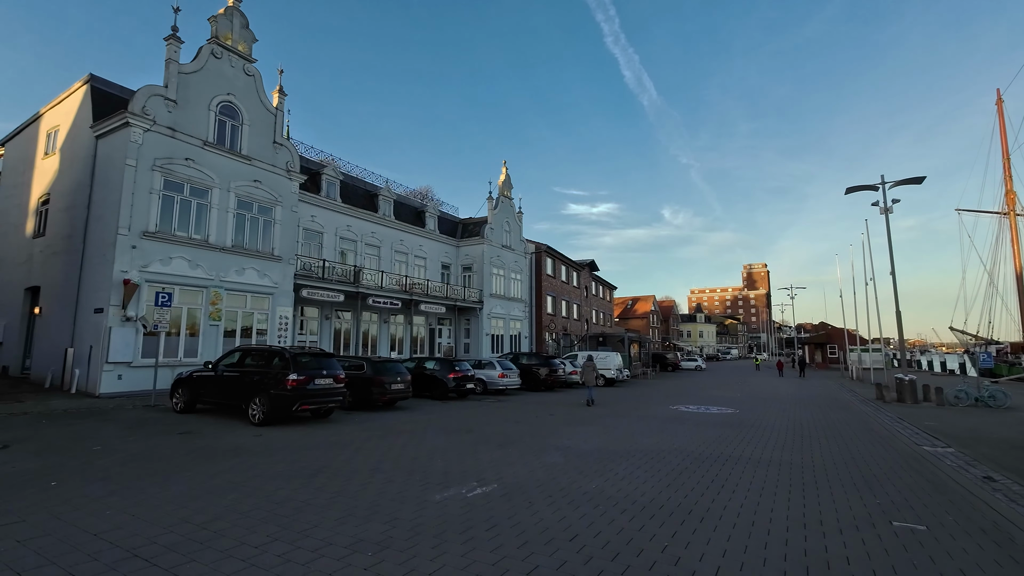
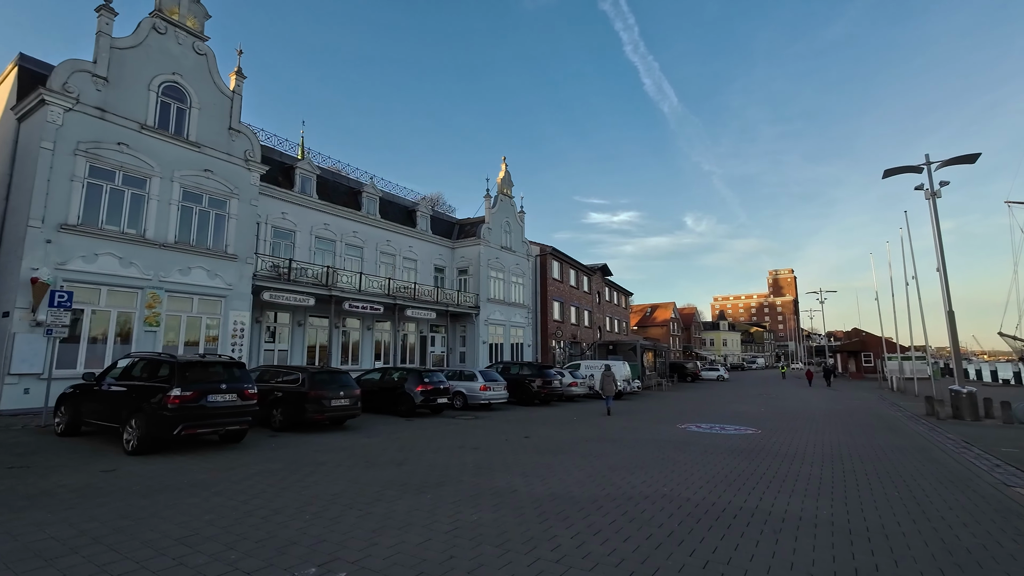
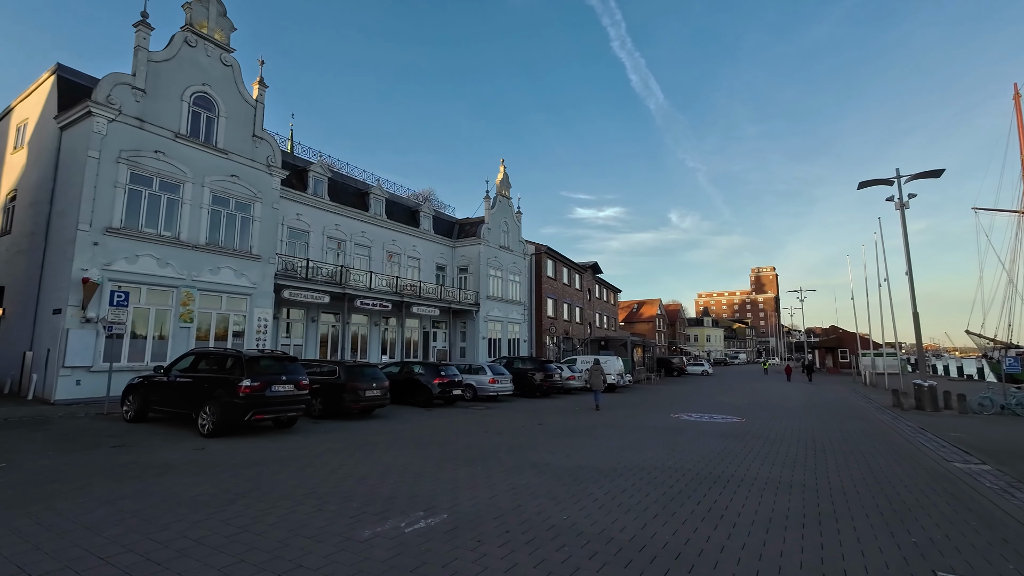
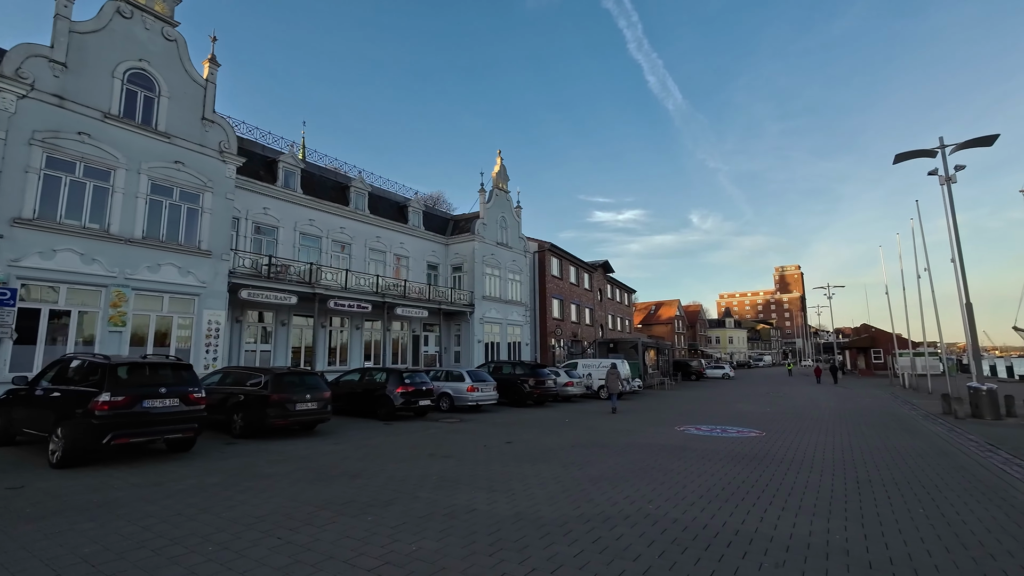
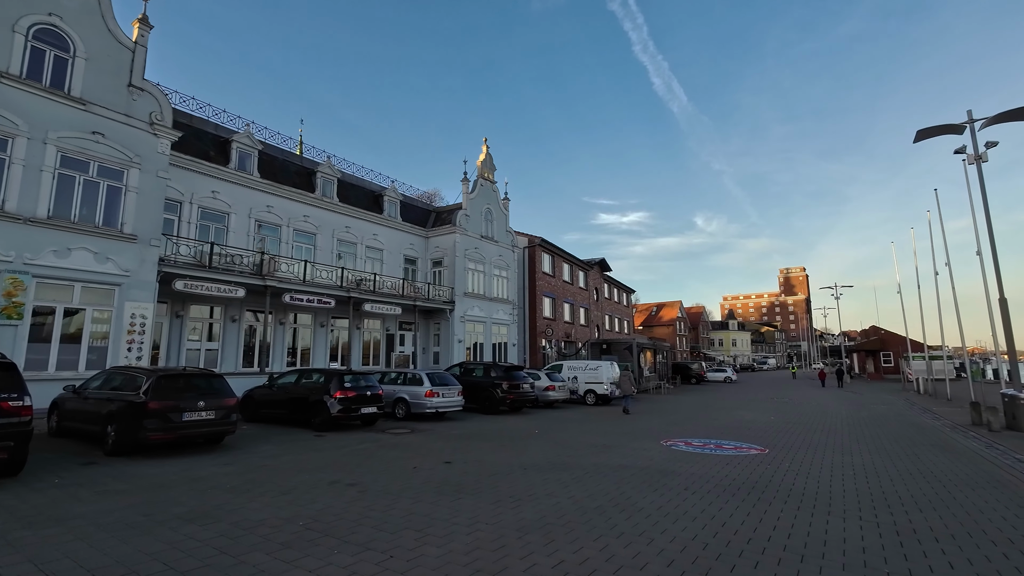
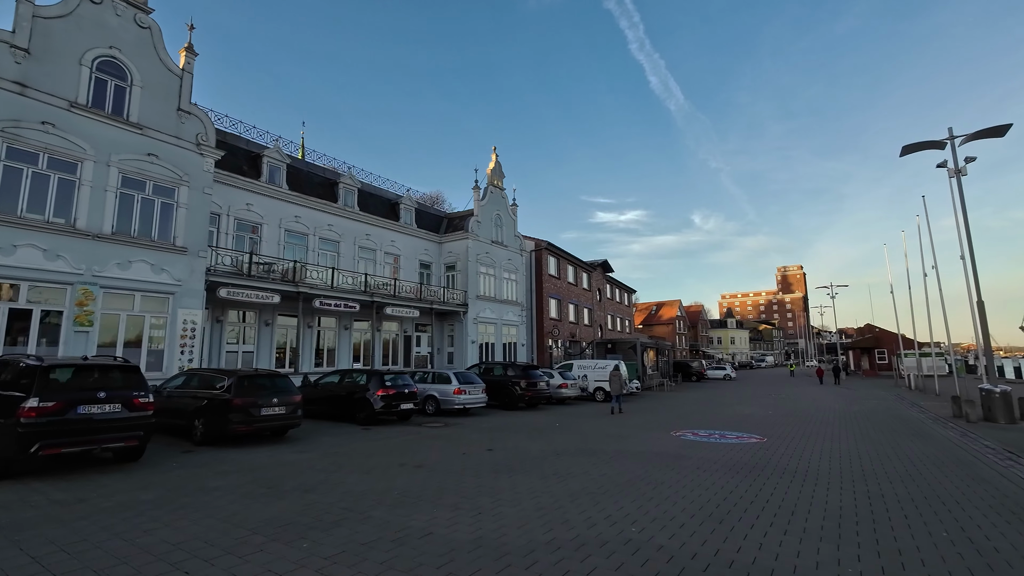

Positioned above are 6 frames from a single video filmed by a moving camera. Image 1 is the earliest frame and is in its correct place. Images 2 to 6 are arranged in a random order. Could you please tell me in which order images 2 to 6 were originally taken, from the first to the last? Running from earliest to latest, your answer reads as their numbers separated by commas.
3, 2, 4, 6, 5
